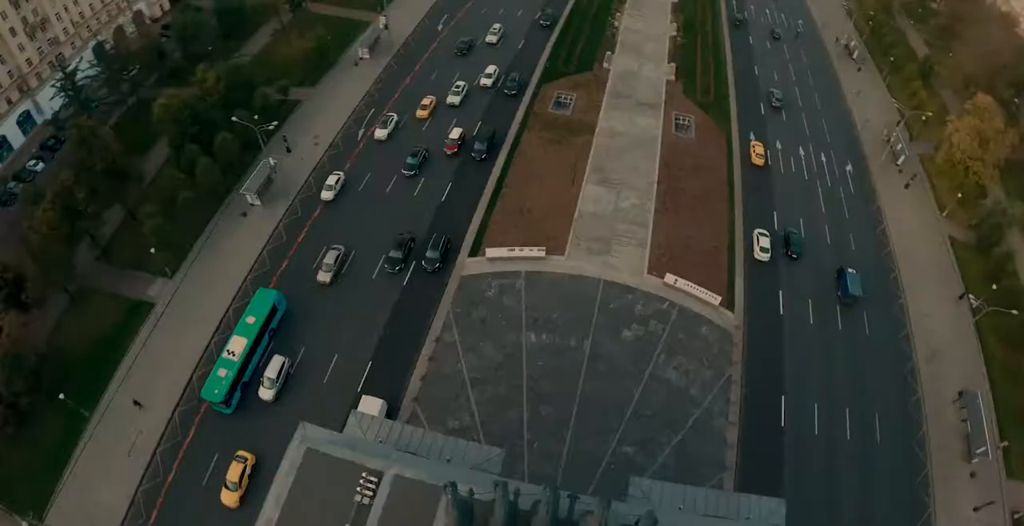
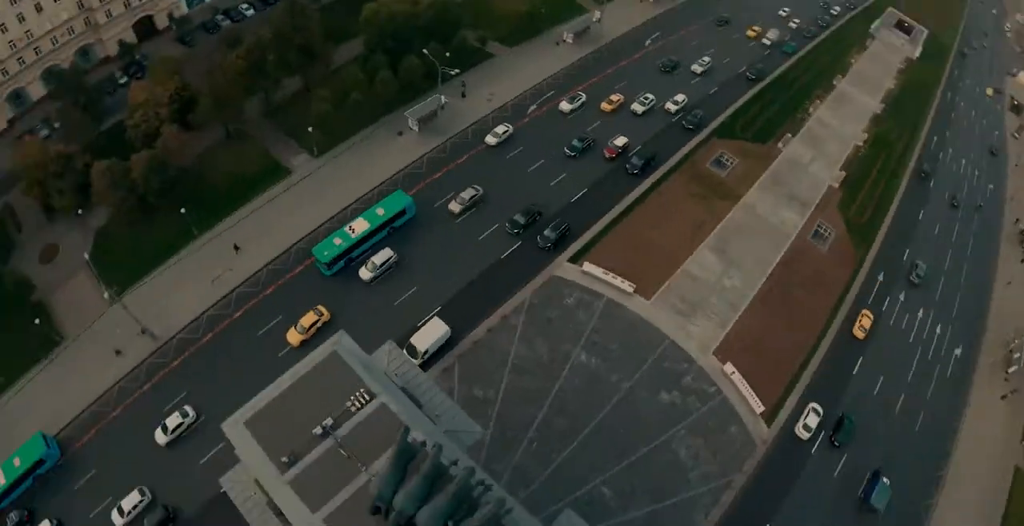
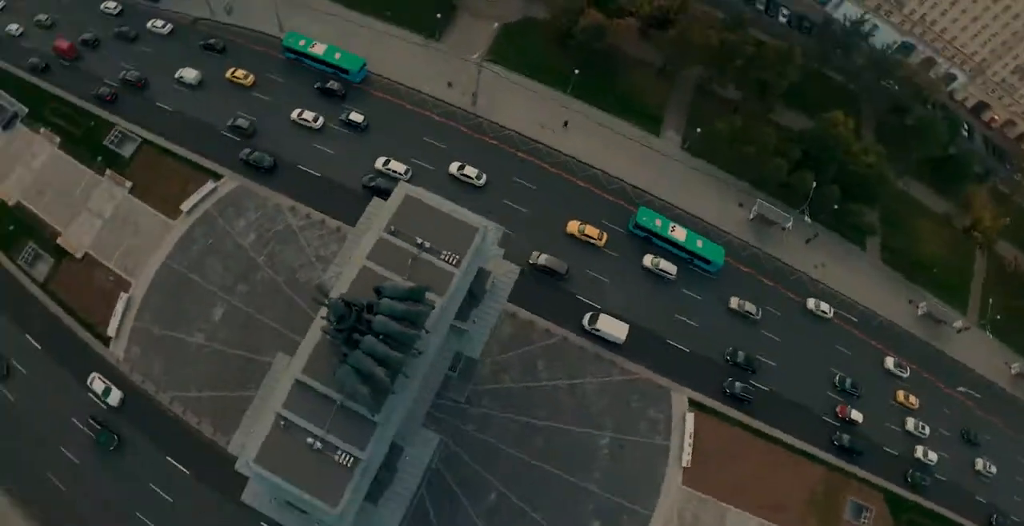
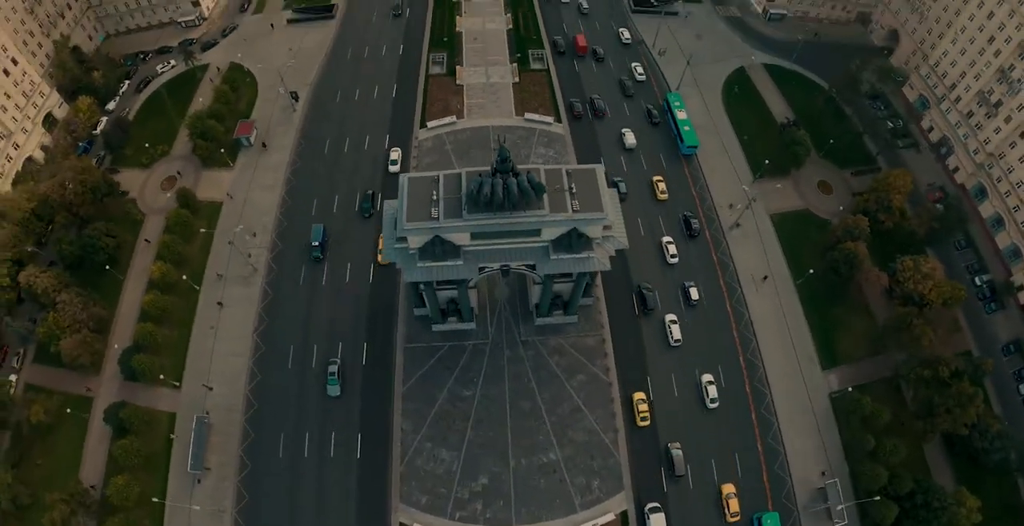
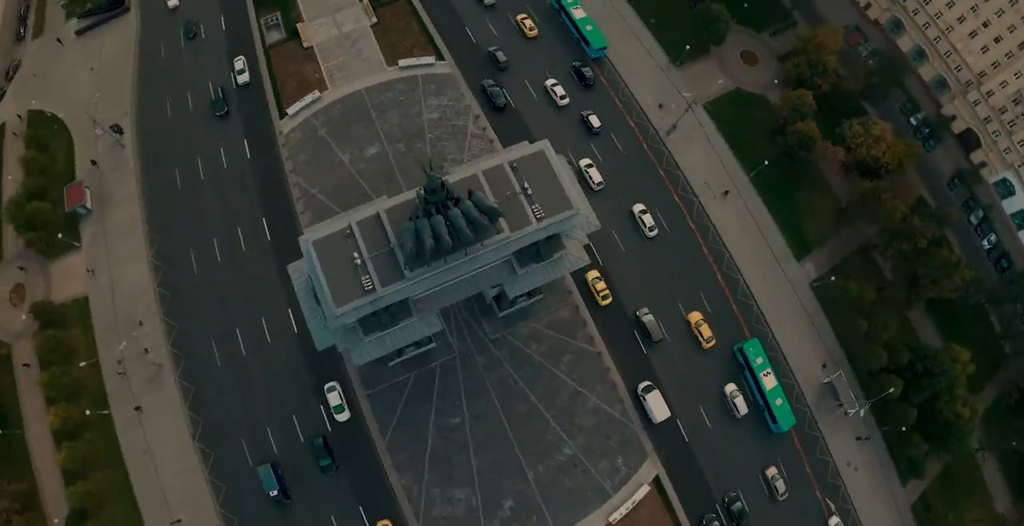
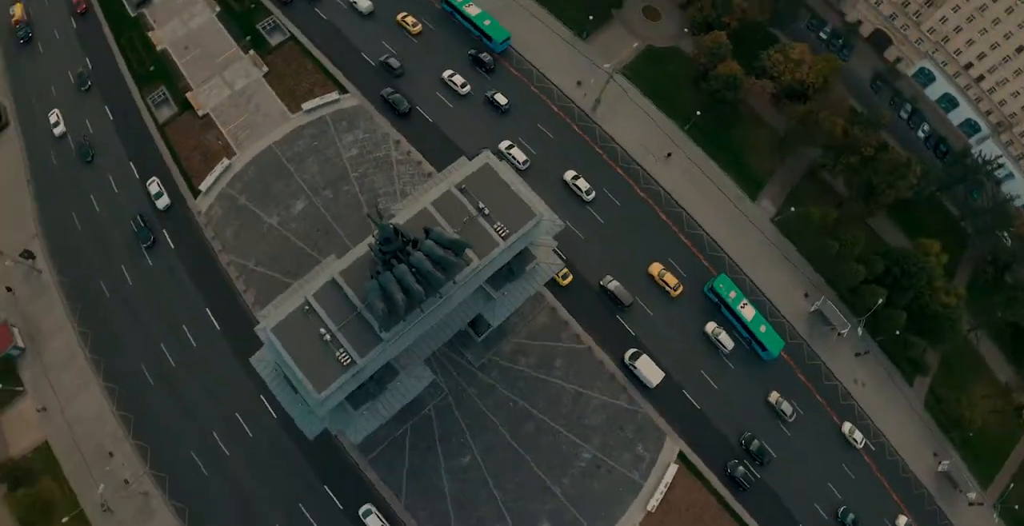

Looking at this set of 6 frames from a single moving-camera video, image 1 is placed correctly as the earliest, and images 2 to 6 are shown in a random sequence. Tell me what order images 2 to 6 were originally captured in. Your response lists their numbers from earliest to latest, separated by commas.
2, 3, 6, 5, 4
